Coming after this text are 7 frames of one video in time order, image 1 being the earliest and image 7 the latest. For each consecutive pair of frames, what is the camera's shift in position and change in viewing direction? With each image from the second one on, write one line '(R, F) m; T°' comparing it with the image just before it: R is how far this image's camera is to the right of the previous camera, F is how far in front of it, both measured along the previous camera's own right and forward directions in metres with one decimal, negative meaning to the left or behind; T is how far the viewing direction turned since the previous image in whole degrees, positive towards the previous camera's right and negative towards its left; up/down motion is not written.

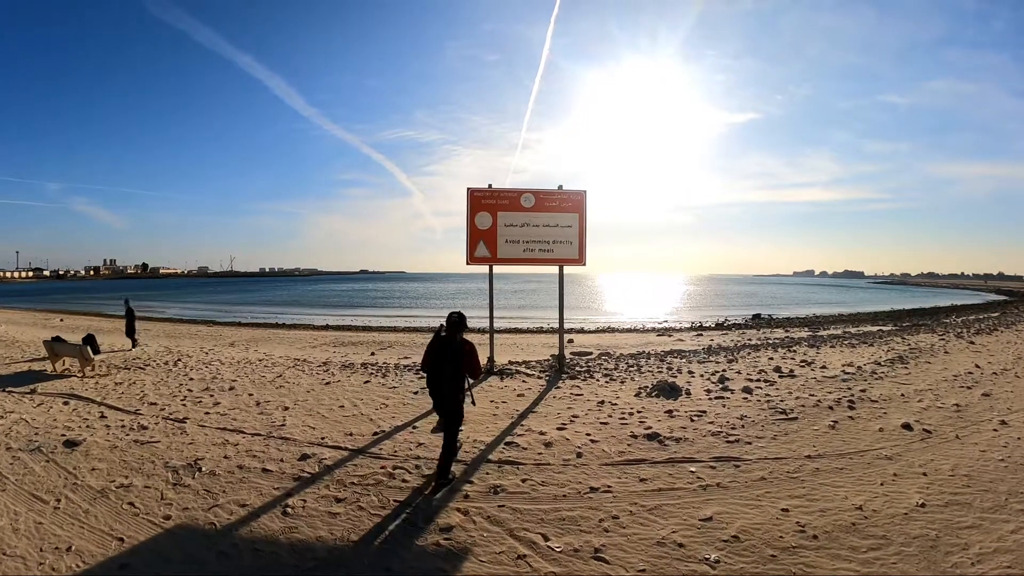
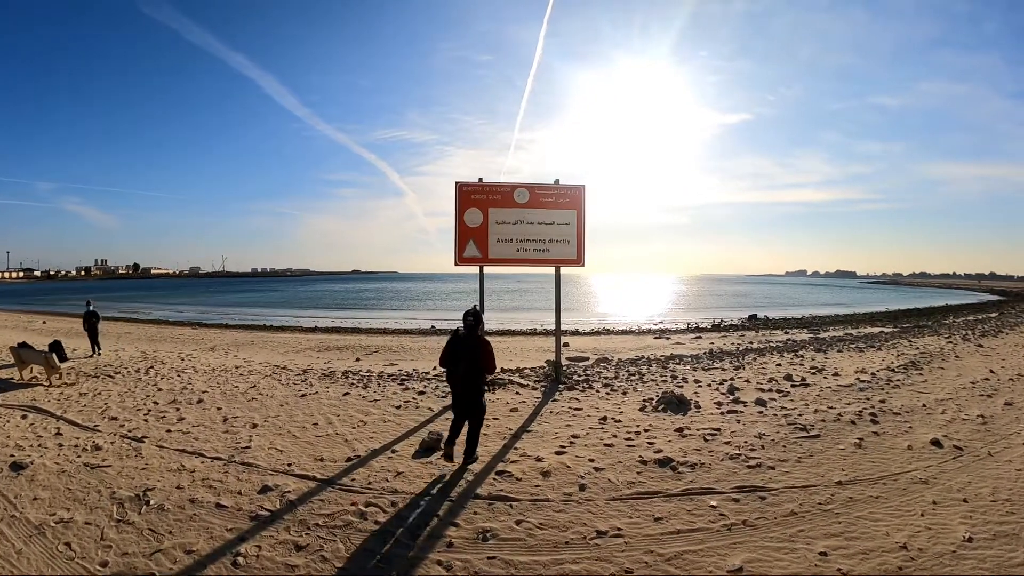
(0.0, +0.8) m; +1°
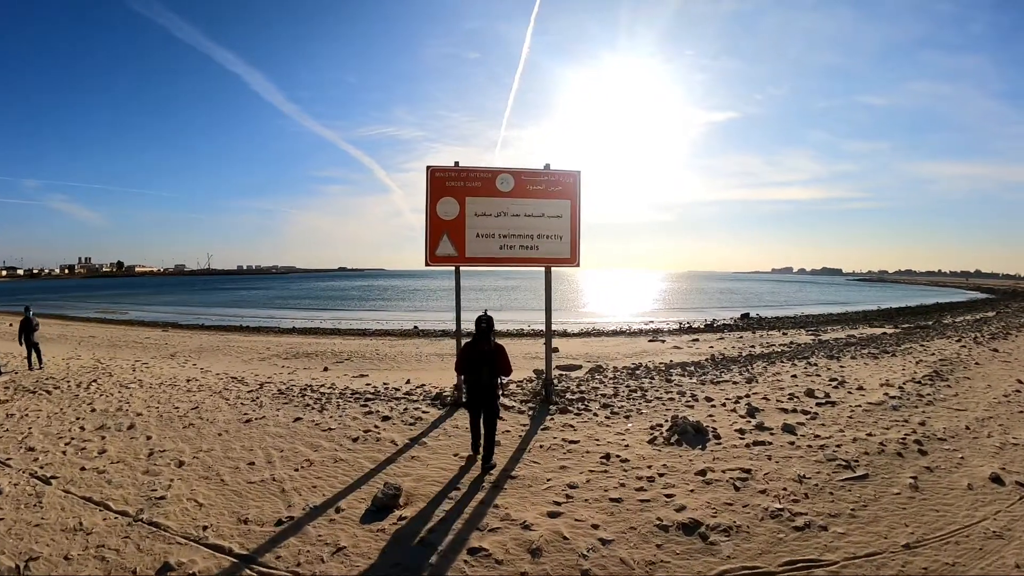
(+0.1, +1.4) m; +1°
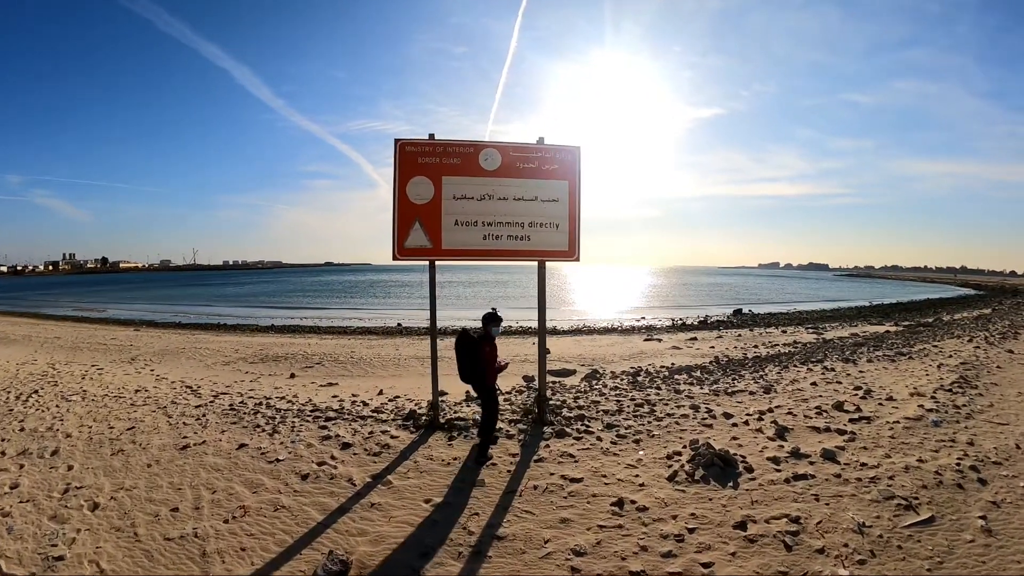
(0.0, +1.2) m; +1°
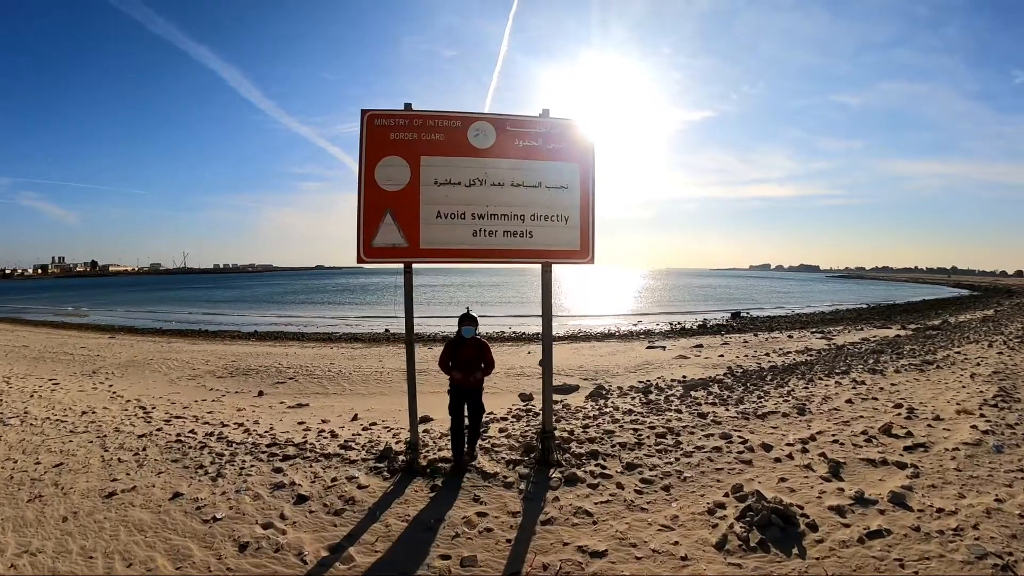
(-0.1, +1.2) m; +1°
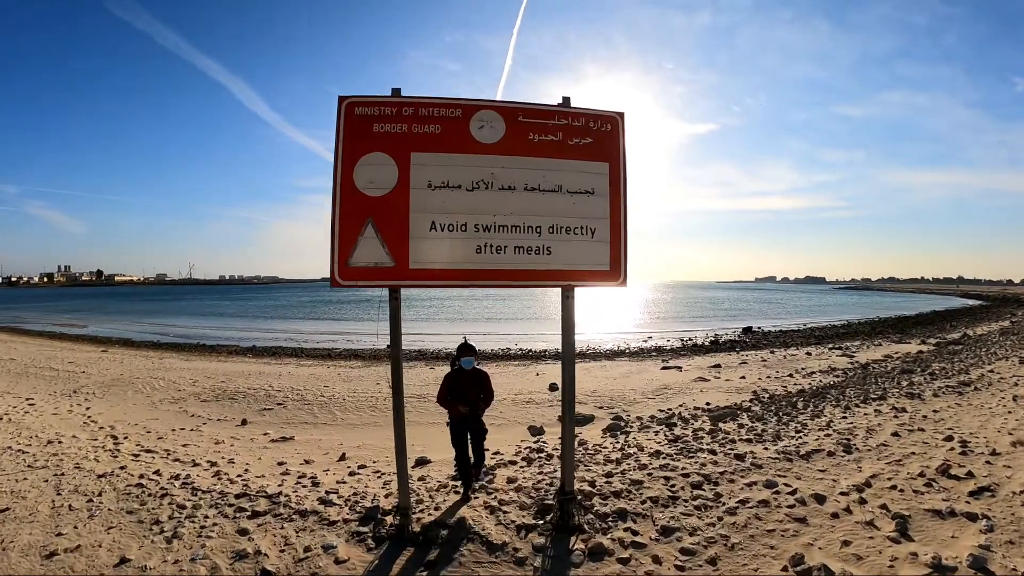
(-0.1, +0.9) m; 0°
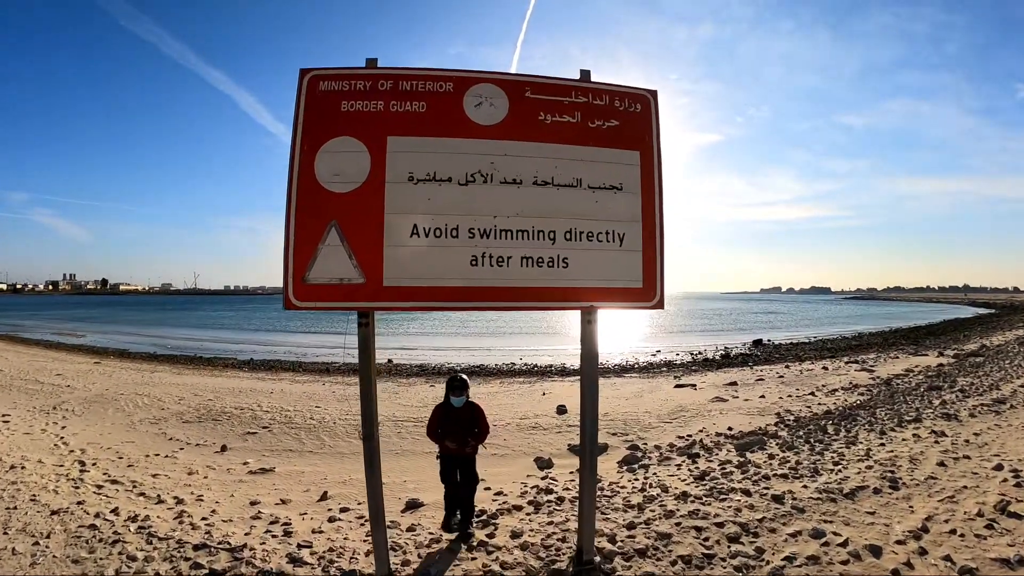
(0.0, +0.7) m; 0°
